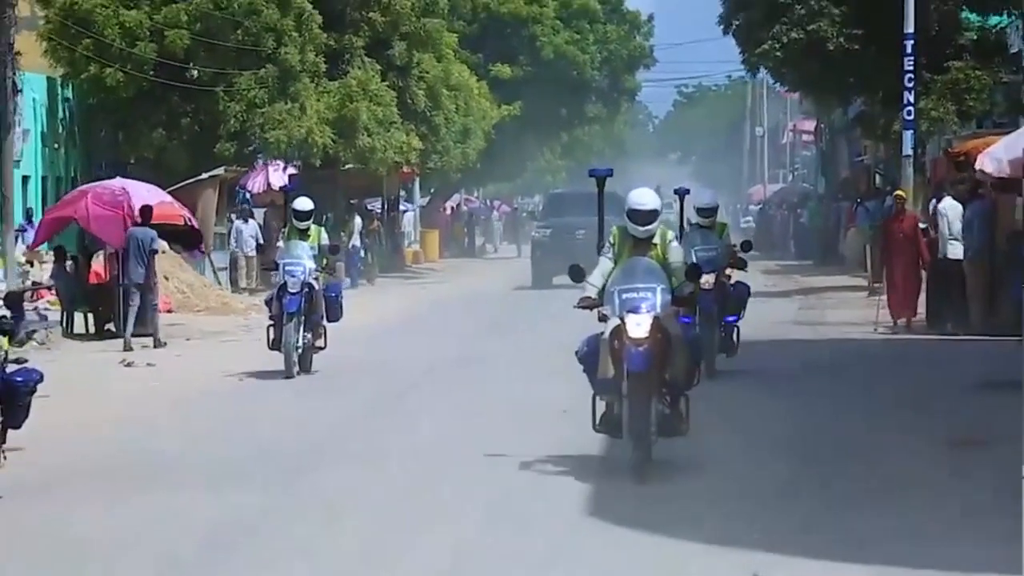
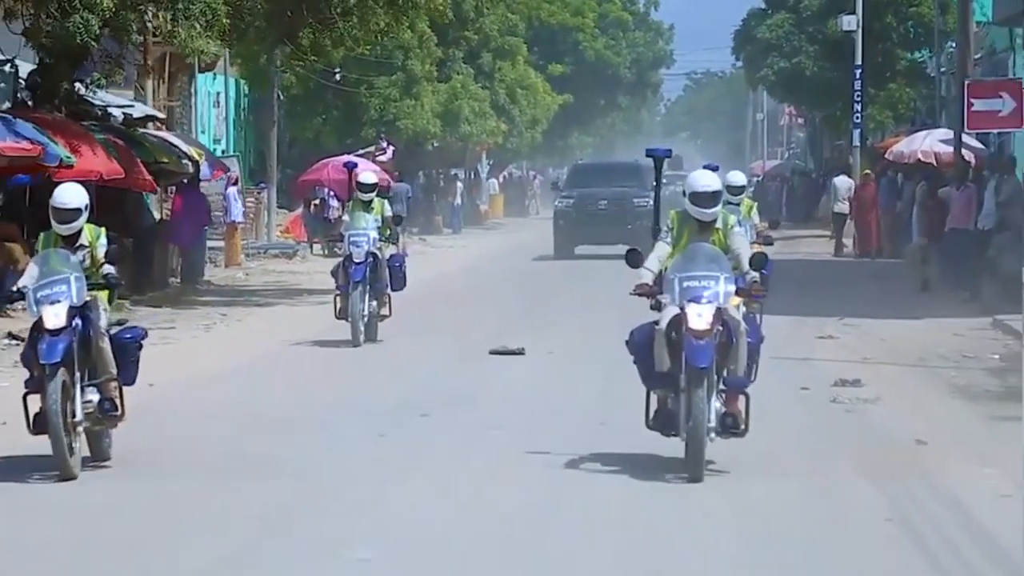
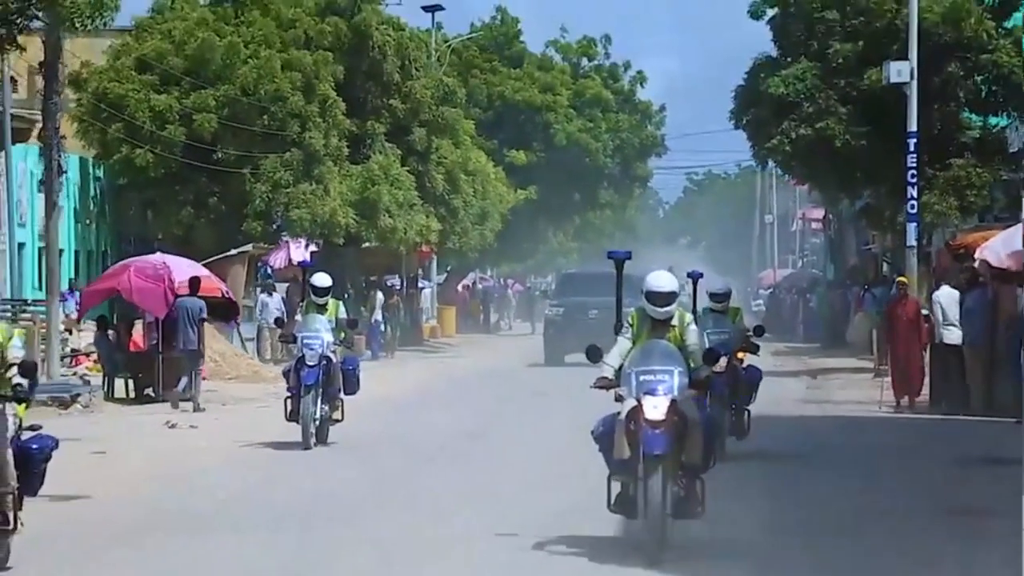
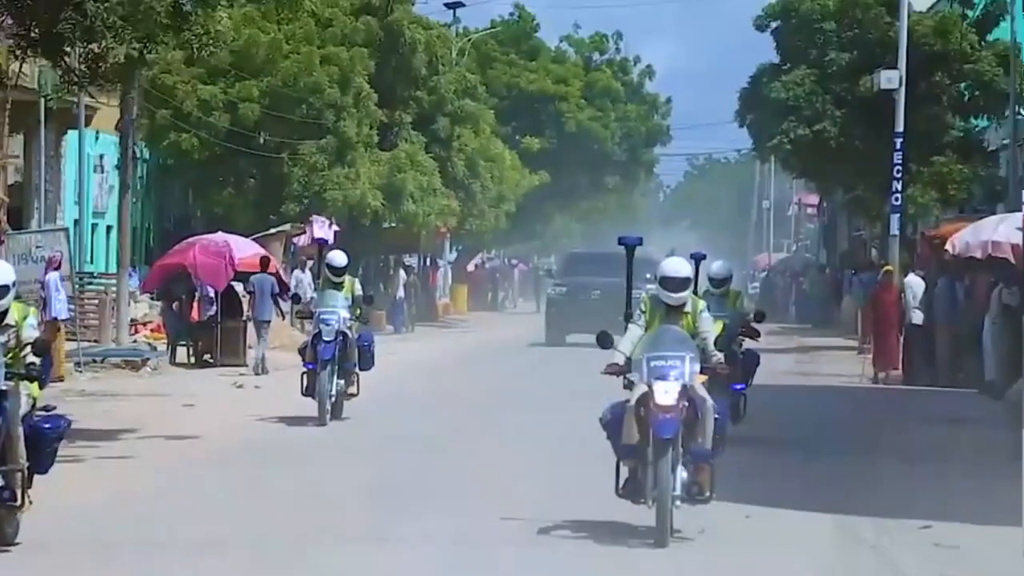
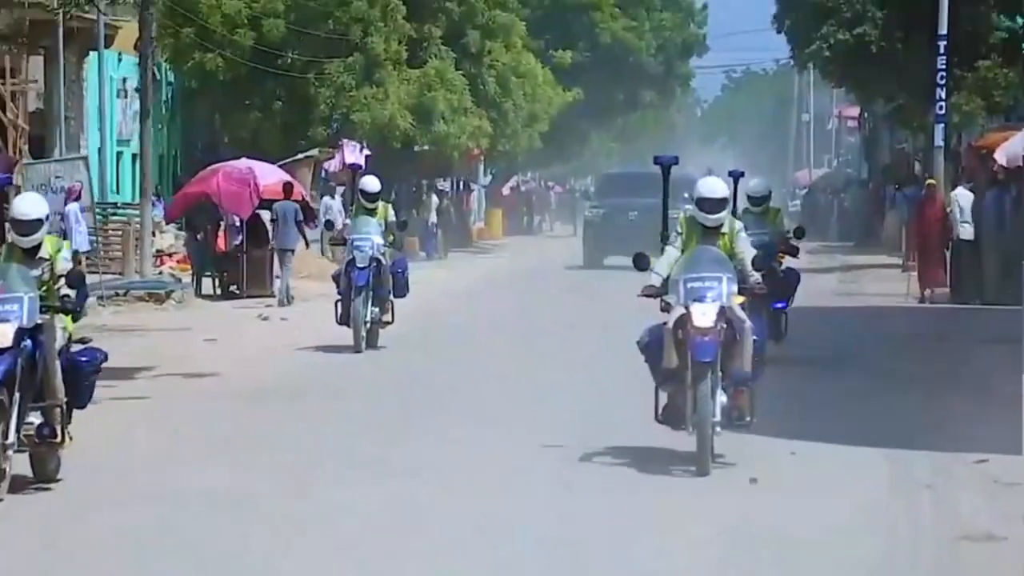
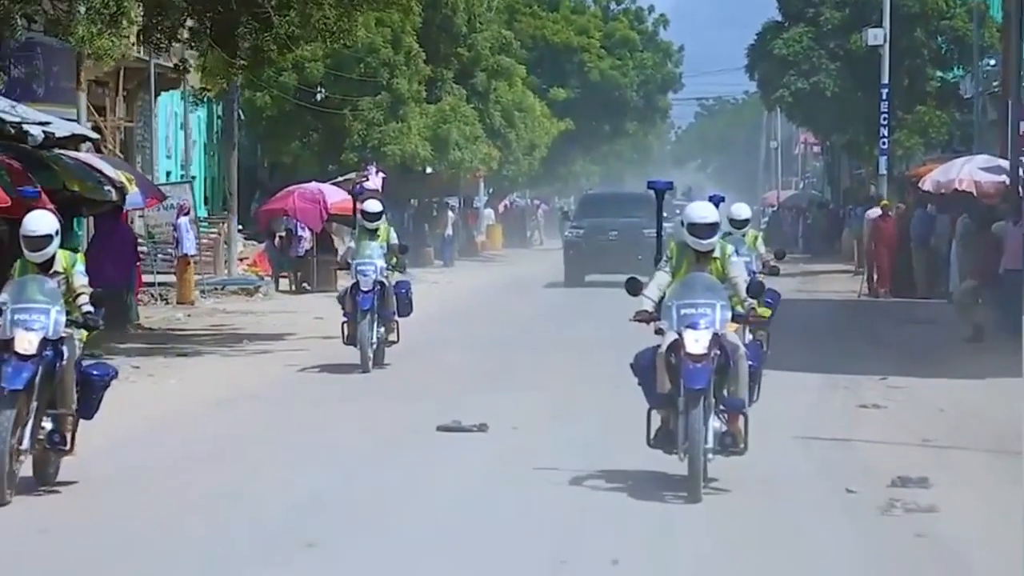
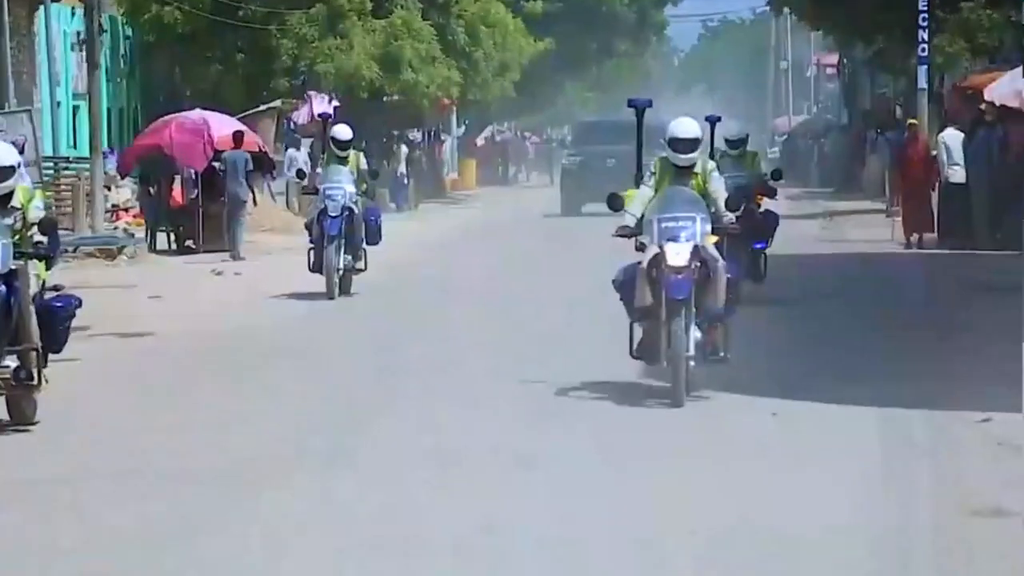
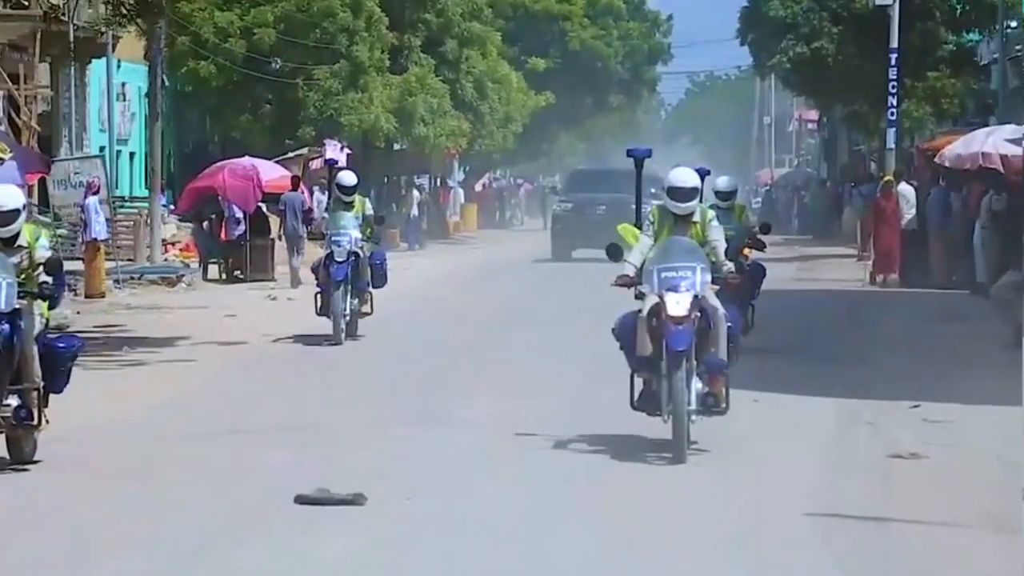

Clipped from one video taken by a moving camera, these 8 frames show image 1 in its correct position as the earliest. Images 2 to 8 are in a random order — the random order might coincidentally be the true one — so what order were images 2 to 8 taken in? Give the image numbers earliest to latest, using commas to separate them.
3, 7, 5, 4, 8, 6, 2
